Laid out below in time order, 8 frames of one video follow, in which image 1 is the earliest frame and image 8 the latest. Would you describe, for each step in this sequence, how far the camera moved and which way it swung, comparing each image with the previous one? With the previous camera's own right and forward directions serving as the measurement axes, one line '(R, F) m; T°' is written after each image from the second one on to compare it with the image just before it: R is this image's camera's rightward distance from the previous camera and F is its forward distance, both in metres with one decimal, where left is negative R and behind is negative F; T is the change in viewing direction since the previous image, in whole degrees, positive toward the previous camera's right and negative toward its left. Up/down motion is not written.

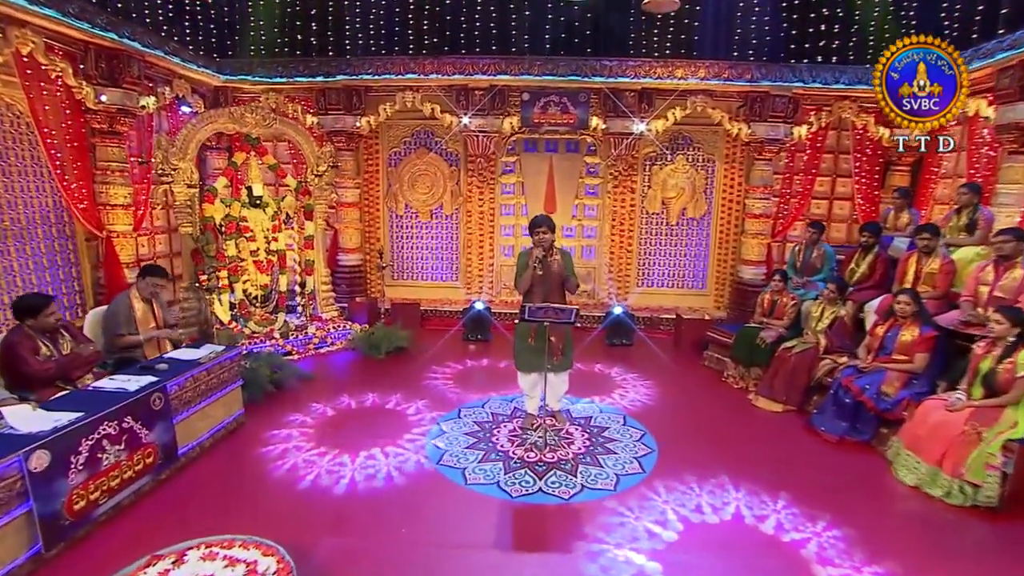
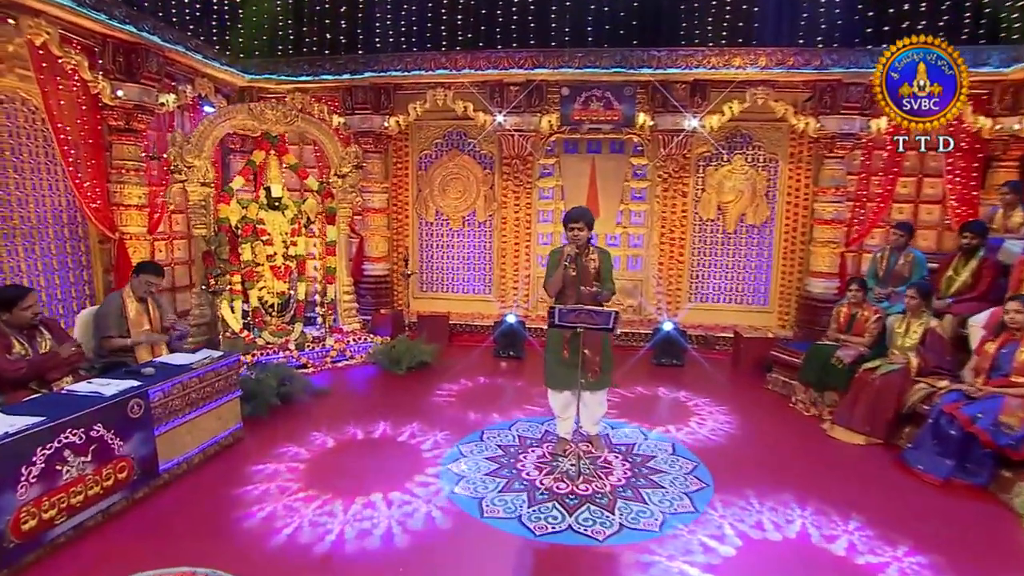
(+0.2, +0.8) m; -5°
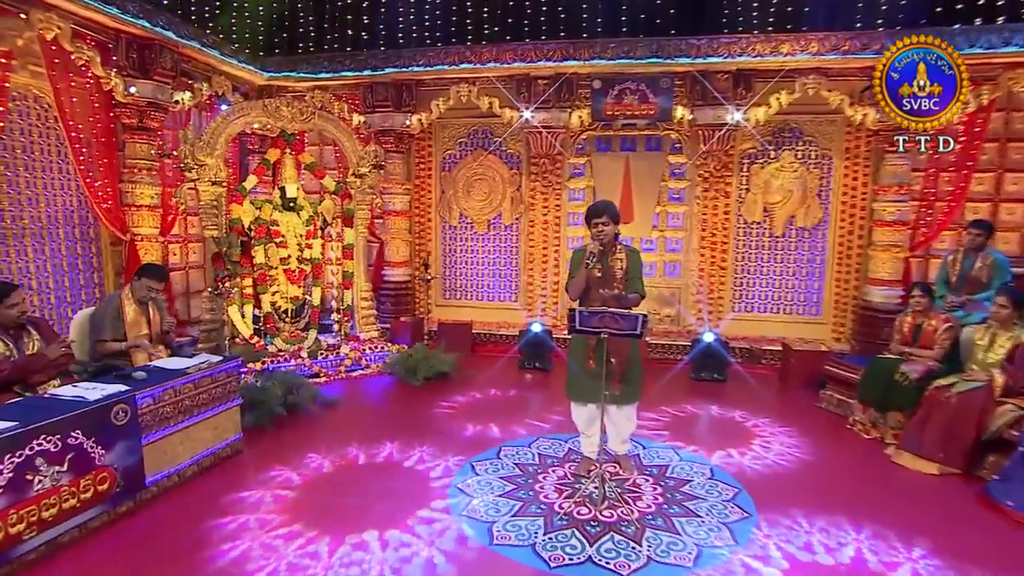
(+0.2, +0.5) m; -4°
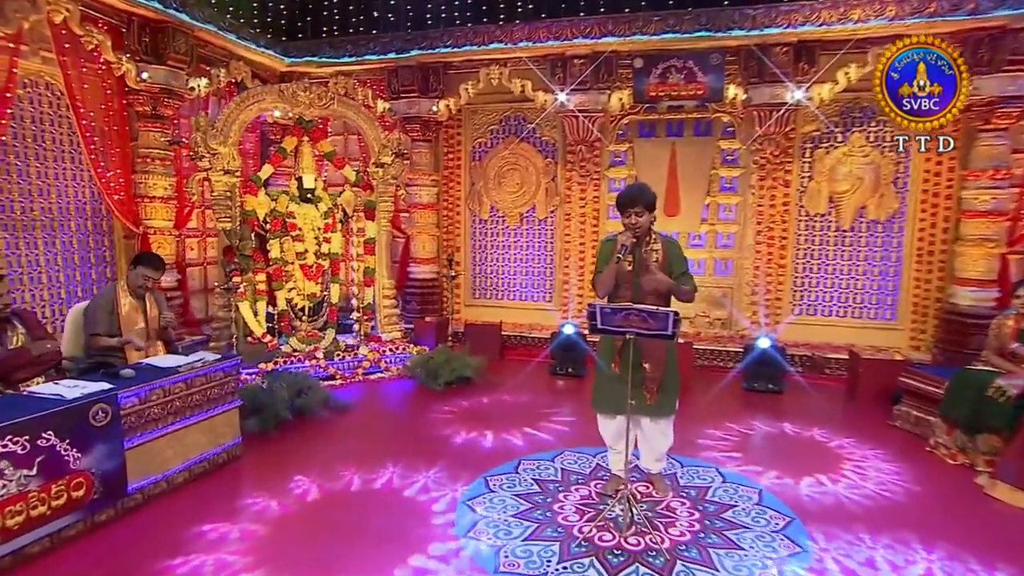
(+0.2, +0.6) m; -5°
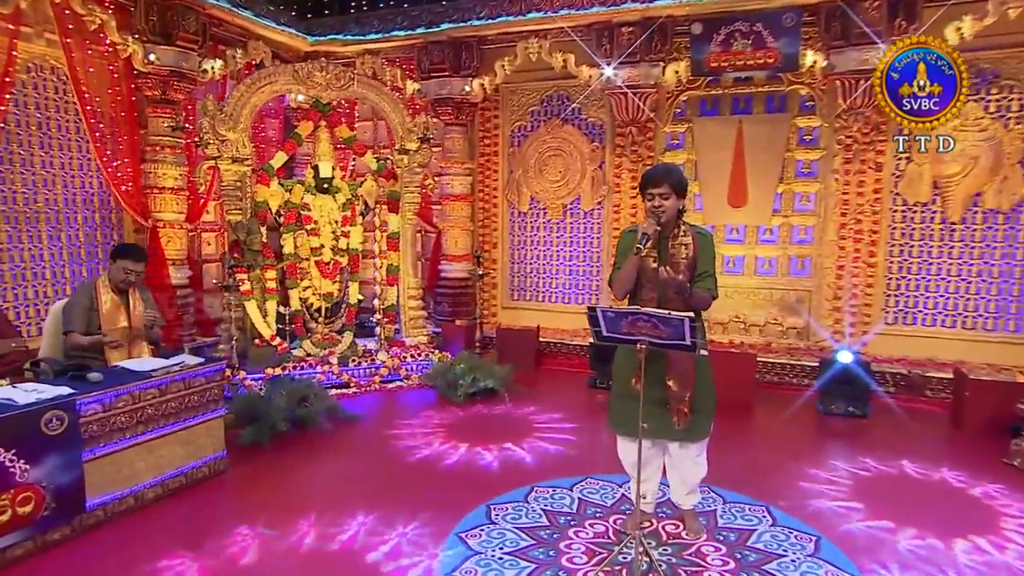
(+0.3, +0.8) m; -6°
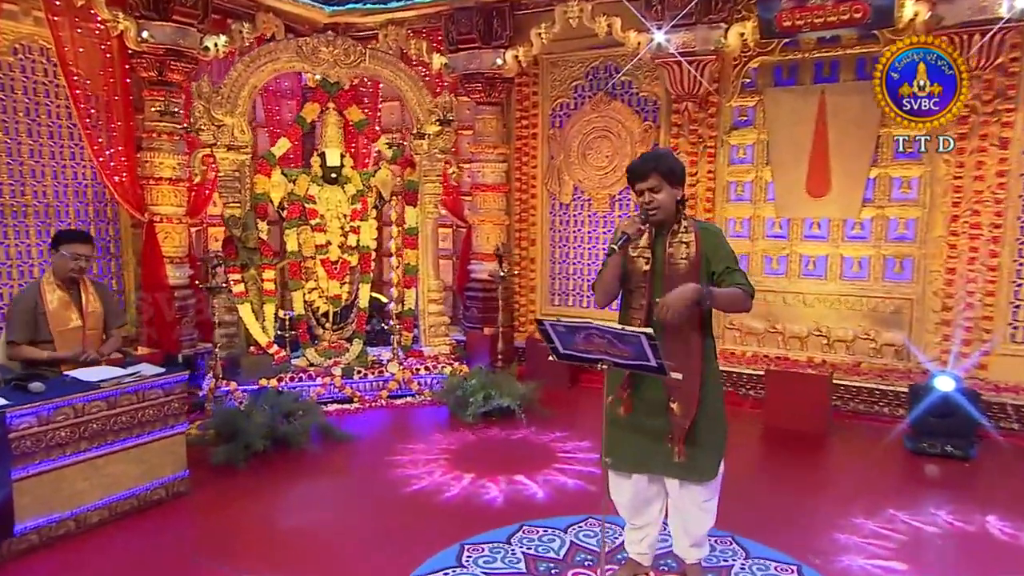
(+0.3, +0.9) m; -6°
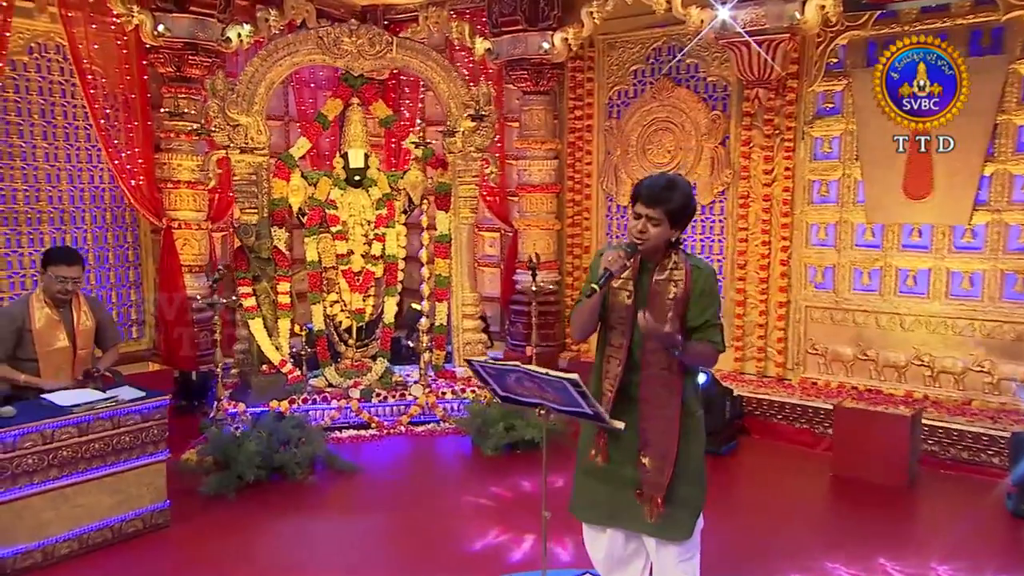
(+0.2, +0.6) m; -6°
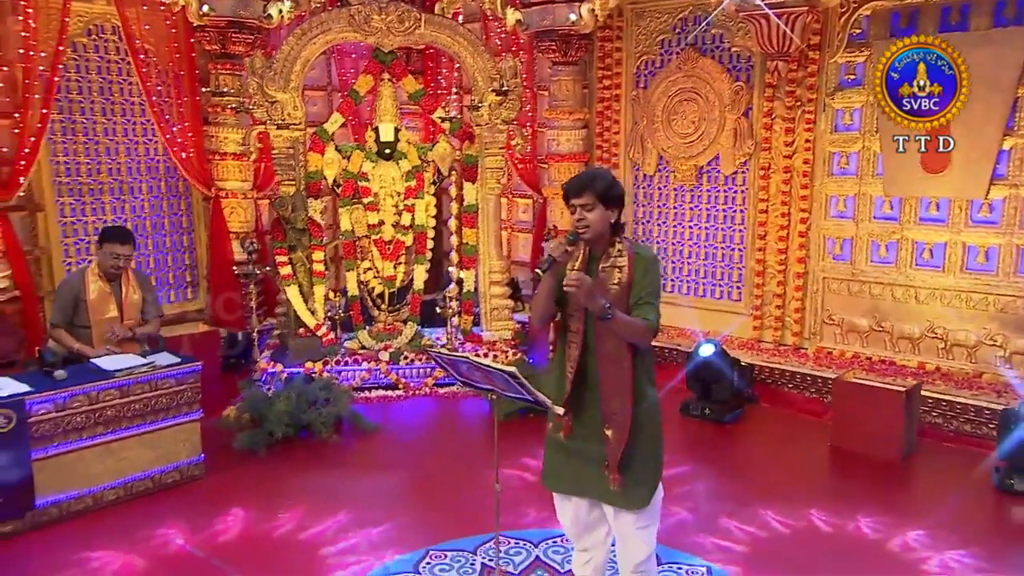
(+0.2, -0.2) m; -4°
